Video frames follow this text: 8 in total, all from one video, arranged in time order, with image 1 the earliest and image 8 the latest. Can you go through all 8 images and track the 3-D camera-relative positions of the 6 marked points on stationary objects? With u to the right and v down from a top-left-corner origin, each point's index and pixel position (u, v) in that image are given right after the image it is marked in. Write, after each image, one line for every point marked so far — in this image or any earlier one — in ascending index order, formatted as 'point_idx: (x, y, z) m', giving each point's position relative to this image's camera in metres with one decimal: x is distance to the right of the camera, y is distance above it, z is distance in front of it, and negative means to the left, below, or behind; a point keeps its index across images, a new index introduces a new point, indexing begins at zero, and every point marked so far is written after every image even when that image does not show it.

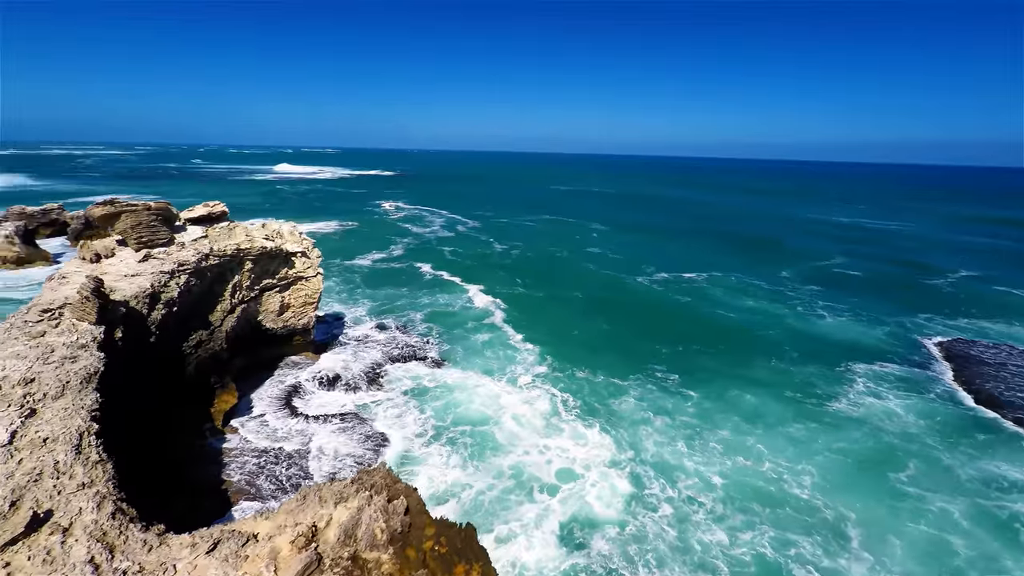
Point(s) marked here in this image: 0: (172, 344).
0: (-10.4, -1.7, +14.0) m
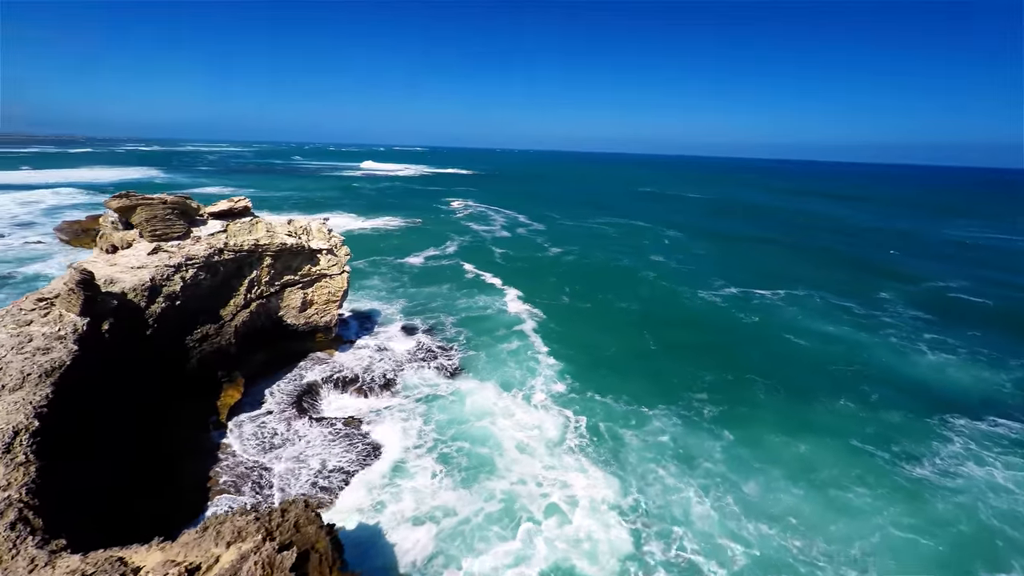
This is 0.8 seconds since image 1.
0: (-10.5, -1.5, +14.2) m
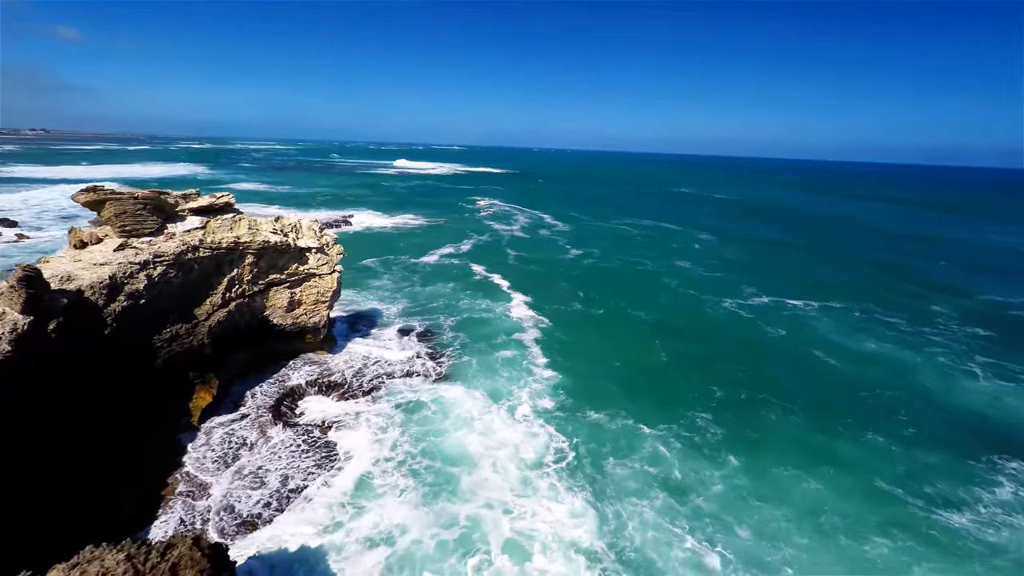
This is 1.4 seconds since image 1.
0: (-11.2, -1.5, +13.7) m
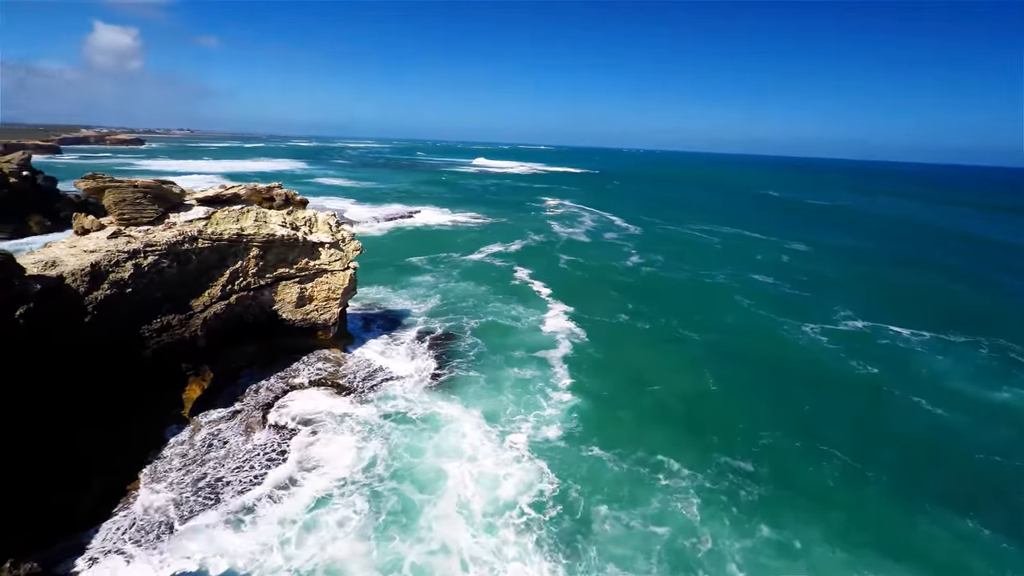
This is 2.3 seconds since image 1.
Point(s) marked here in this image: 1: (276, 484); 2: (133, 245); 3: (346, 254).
0: (-11.6, -1.1, +13.6) m
1: (-7.2, -5.3, +12.9) m
2: (-11.5, +1.3, +13.9) m
3: (-7.1, +1.4, +19.6) m
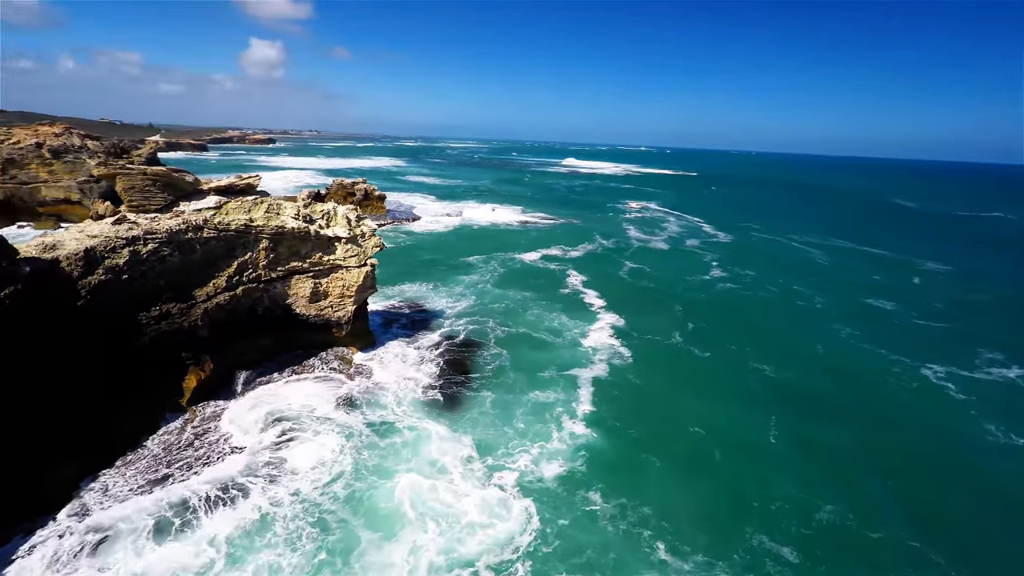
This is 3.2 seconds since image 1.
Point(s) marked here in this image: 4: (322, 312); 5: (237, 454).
0: (-11.9, -0.7, +13.8) m
1: (-7.9, -5.1, +12.2) m
2: (-11.5, +1.7, +14.0) m
3: (-6.1, +1.5, +18.7) m
4: (-7.7, -1.0, +18.8) m
5: (-8.2, -4.7, +13.5) m
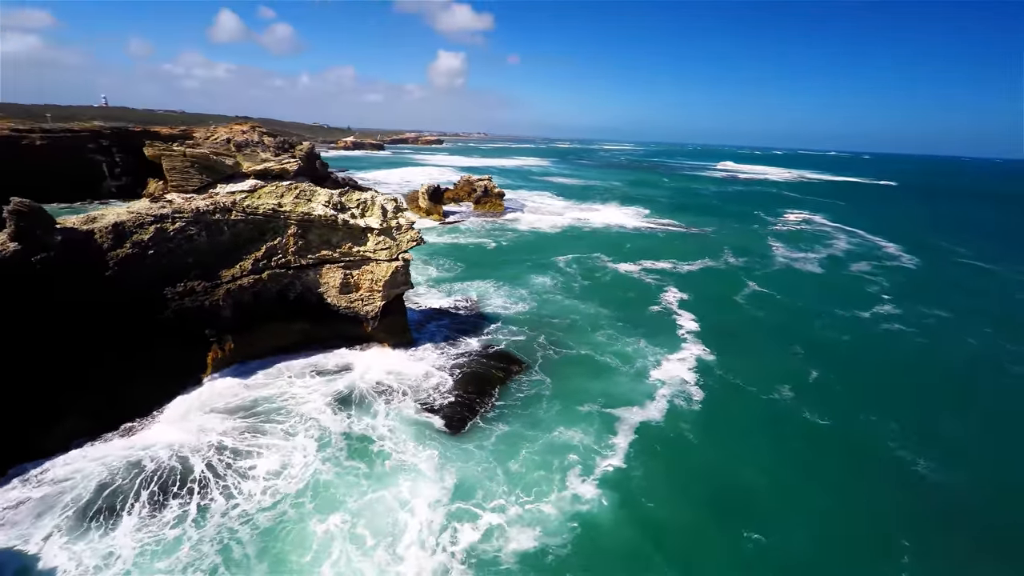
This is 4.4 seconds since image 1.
0: (-11.7, +0.1, +14.6) m
1: (-8.9, -4.7, +11.9) m
2: (-11.1, +2.5, +14.7) m
3: (-4.5, +1.7, +17.5) m
4: (-6.3, -0.7, +18.1) m
5: (-8.7, -4.2, +13.2) m
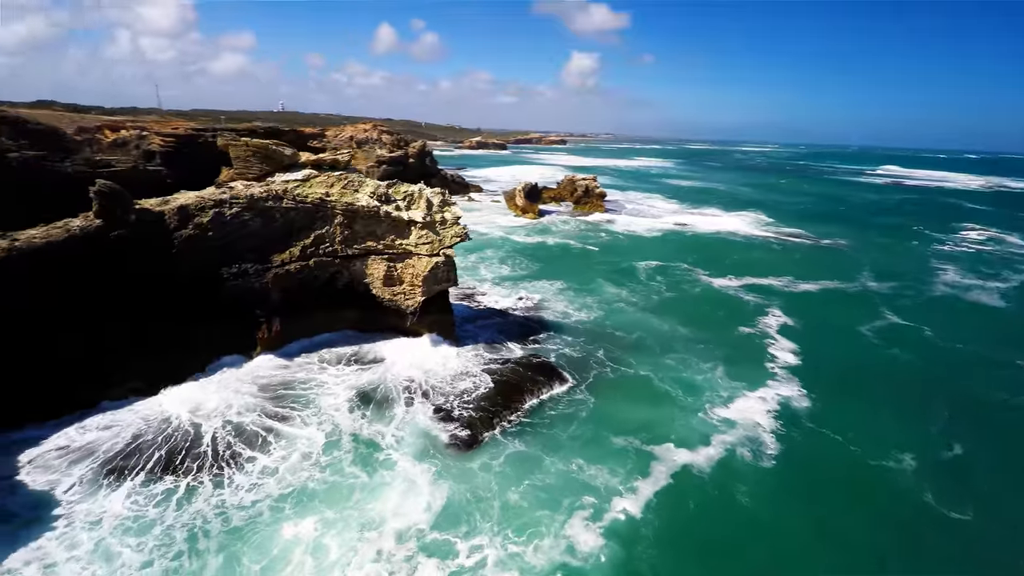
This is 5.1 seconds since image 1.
0: (-10.6, +0.8, +15.7) m
1: (-8.9, -4.1, +12.6) m
2: (-9.8, +3.1, +15.7) m
3: (-2.8, +1.8, +16.8) m
4: (-4.6, -0.4, +17.8) m
5: (-8.4, -3.7, +13.8) m
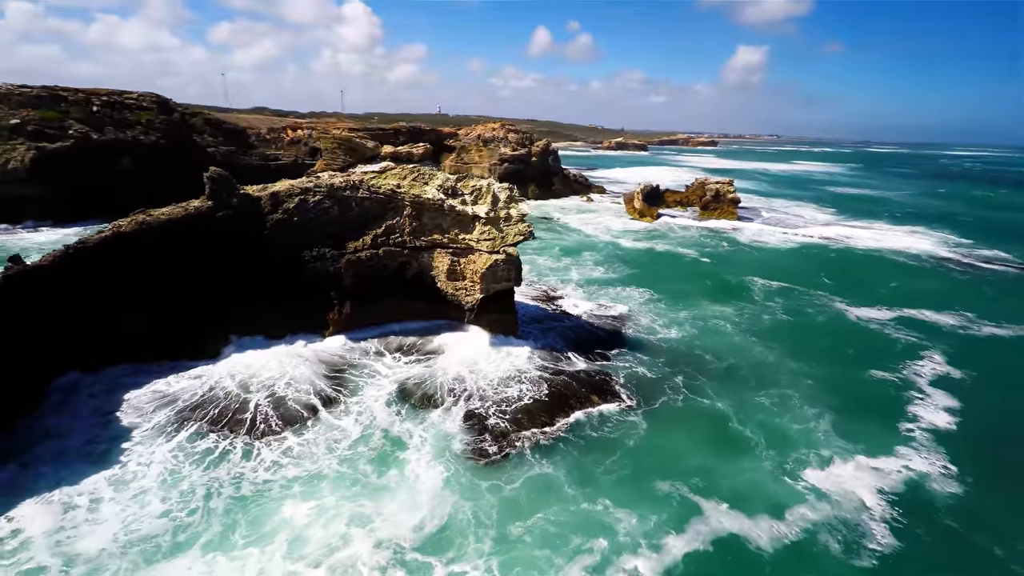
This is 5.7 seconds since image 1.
0: (-8.4, +1.6, +17.2) m
1: (-8.1, -3.4, +13.8) m
2: (-7.4, +3.8, +16.9) m
3: (-0.5, +1.8, +16.1) m
4: (-2.1, -0.2, +17.6) m
5: (-7.3, -3.1, +14.8) m
